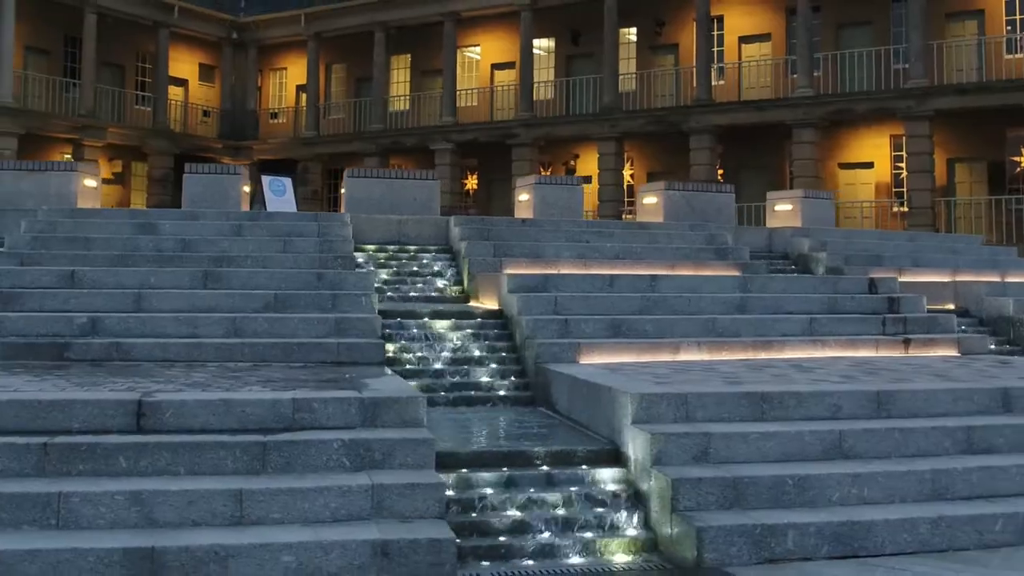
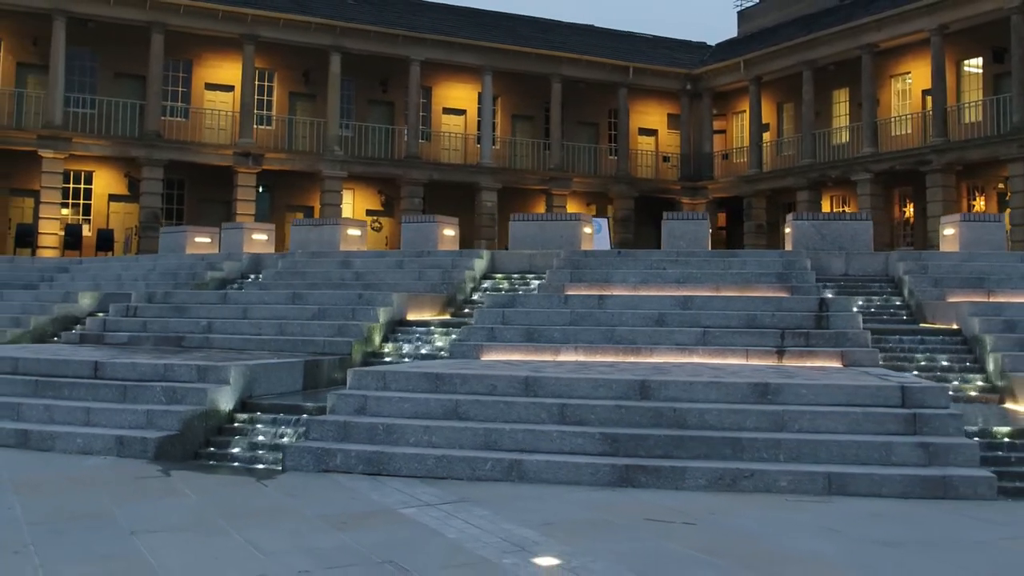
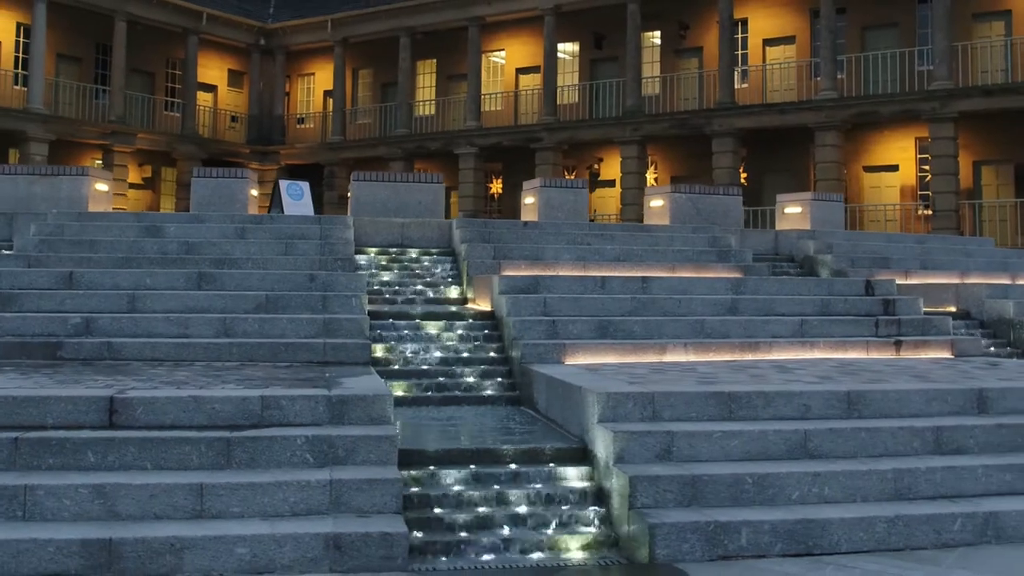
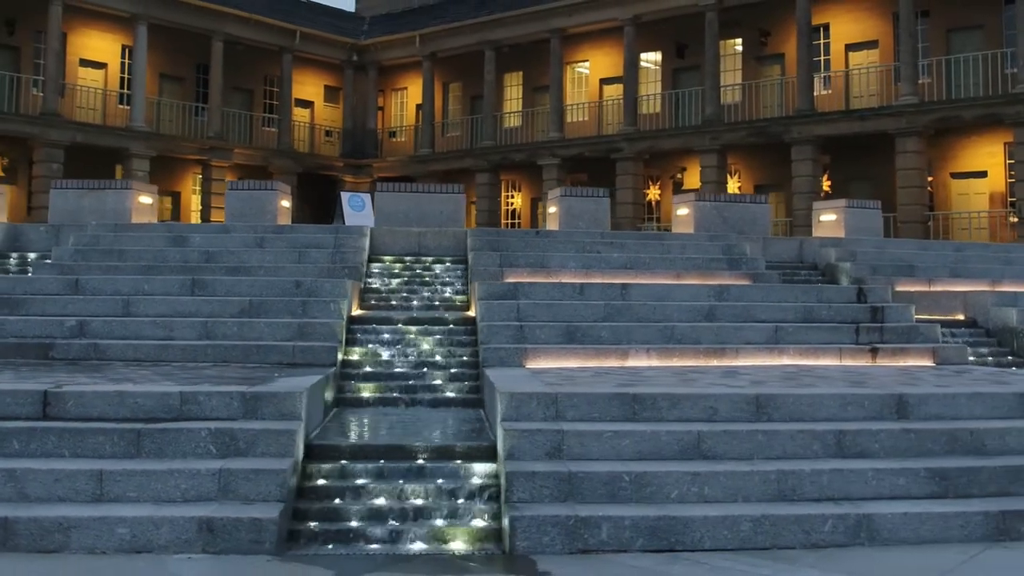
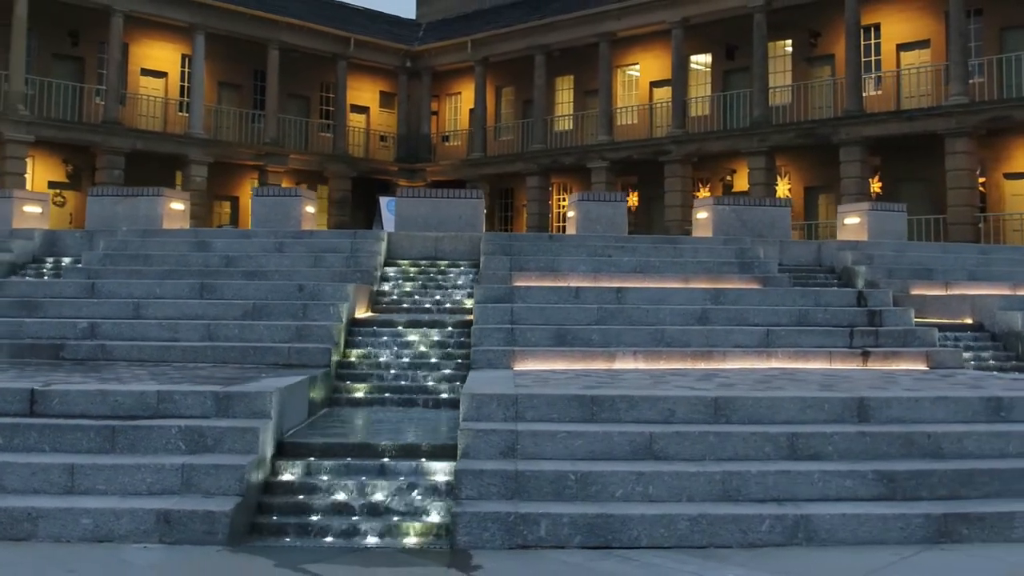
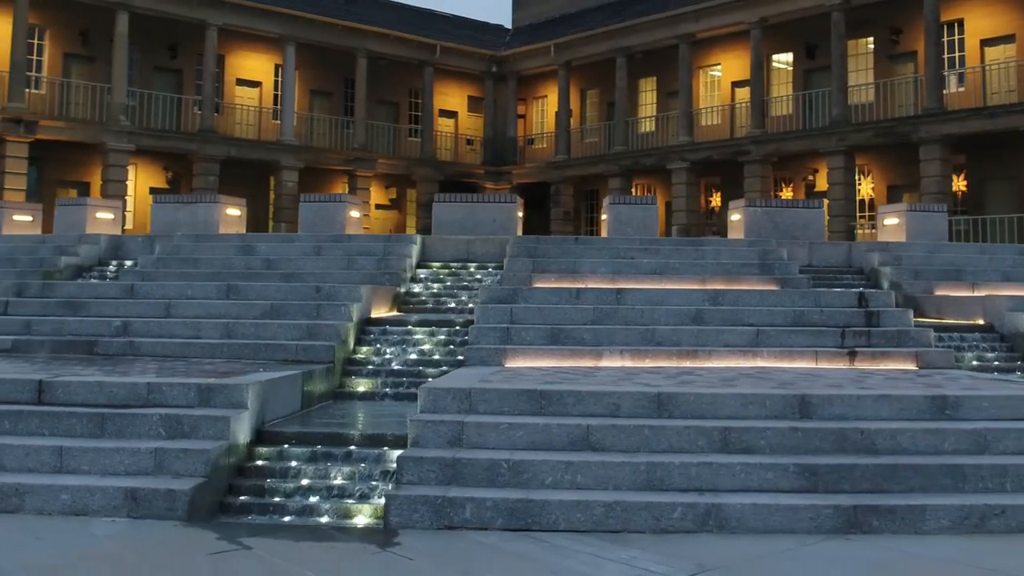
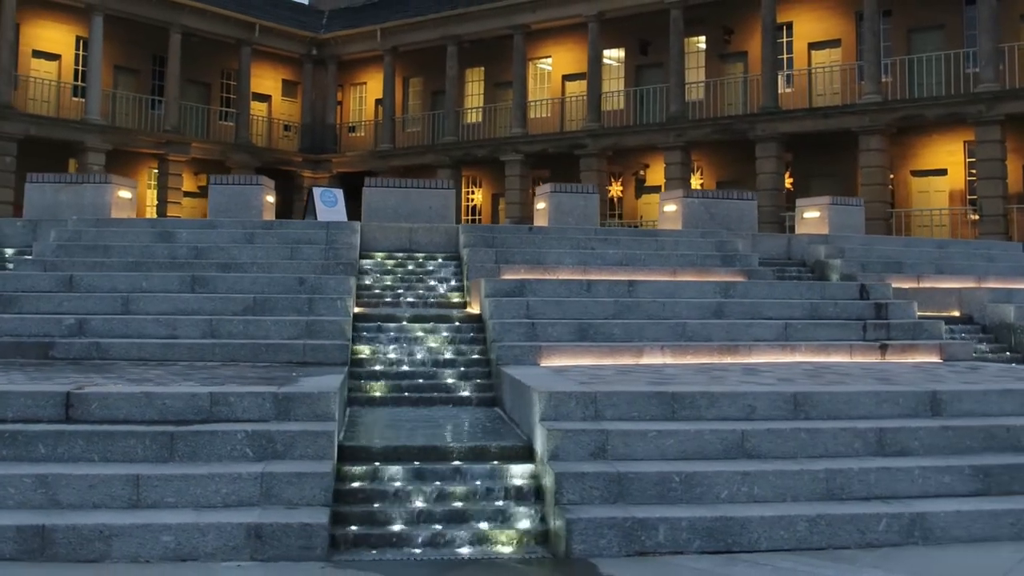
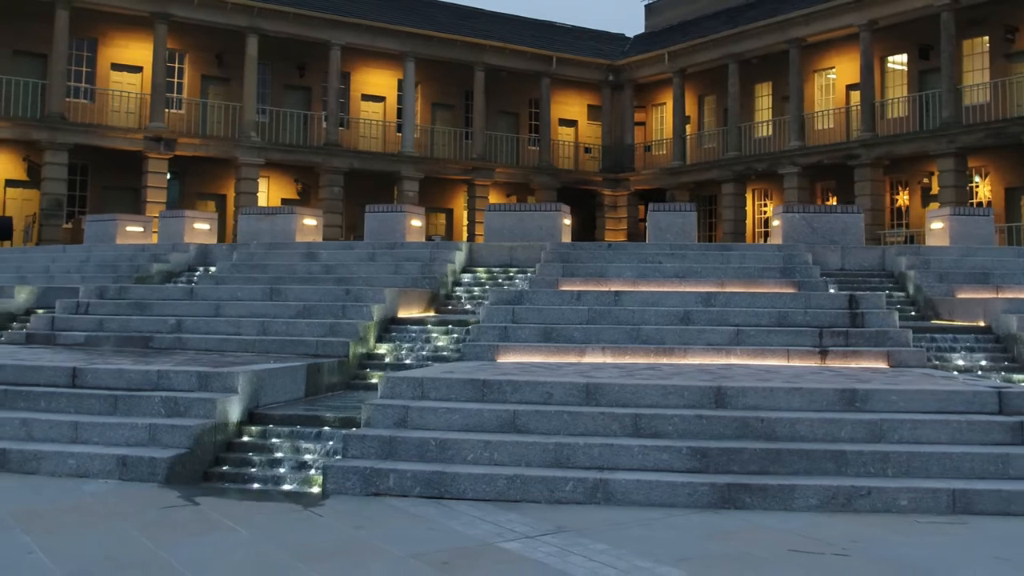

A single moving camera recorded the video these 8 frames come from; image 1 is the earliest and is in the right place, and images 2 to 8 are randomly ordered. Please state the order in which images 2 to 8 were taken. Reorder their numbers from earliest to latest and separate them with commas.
3, 7, 4, 5, 6, 8, 2
